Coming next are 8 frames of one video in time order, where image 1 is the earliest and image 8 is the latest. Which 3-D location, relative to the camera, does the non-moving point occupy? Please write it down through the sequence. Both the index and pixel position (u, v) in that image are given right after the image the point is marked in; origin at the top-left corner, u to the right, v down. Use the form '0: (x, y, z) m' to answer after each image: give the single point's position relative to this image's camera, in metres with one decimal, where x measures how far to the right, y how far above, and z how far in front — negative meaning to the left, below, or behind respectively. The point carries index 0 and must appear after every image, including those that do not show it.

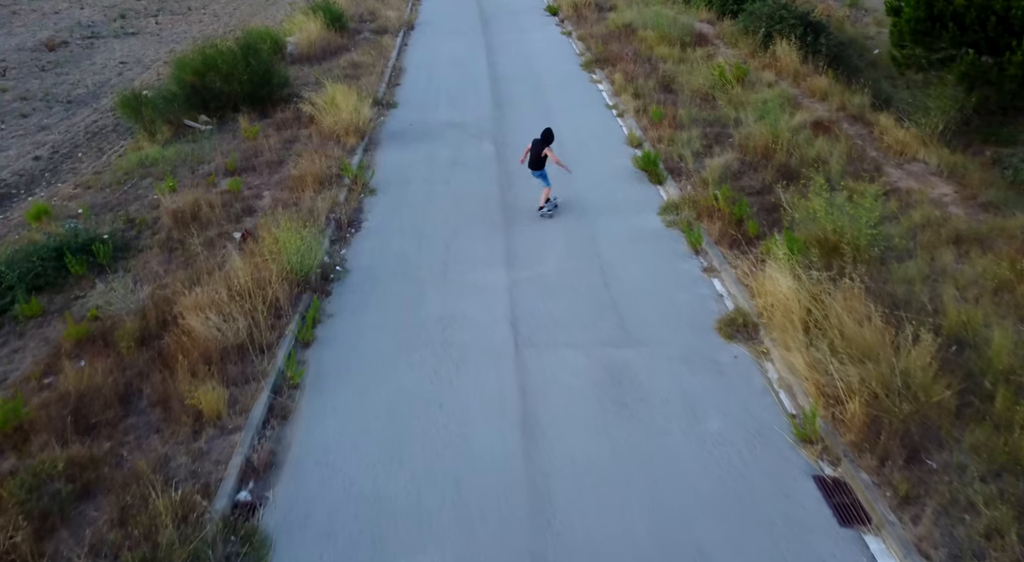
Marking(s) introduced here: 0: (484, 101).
0: (-0.5, +3.2, +12.2) m
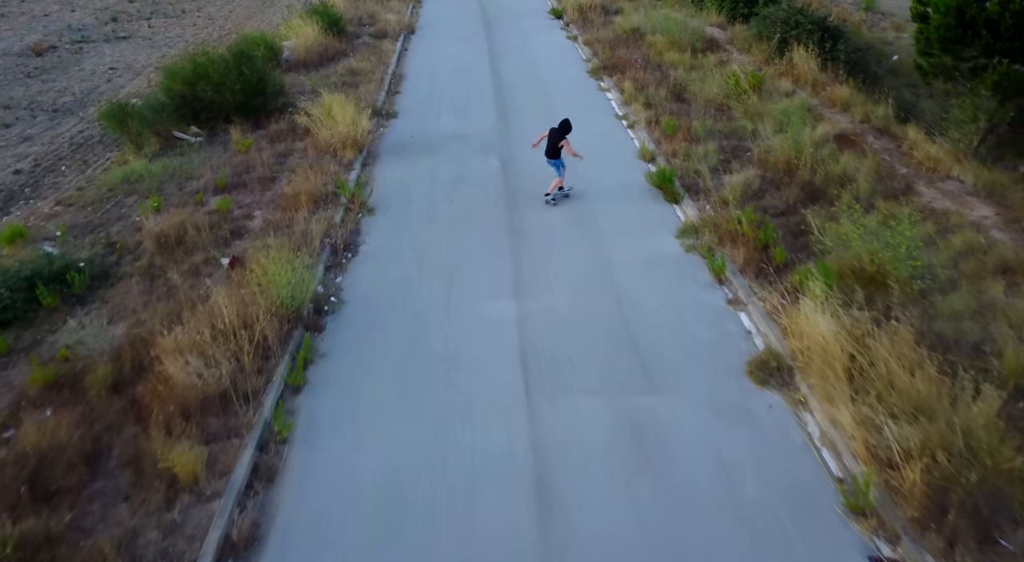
0: (-0.4, +2.9, +11.7) m
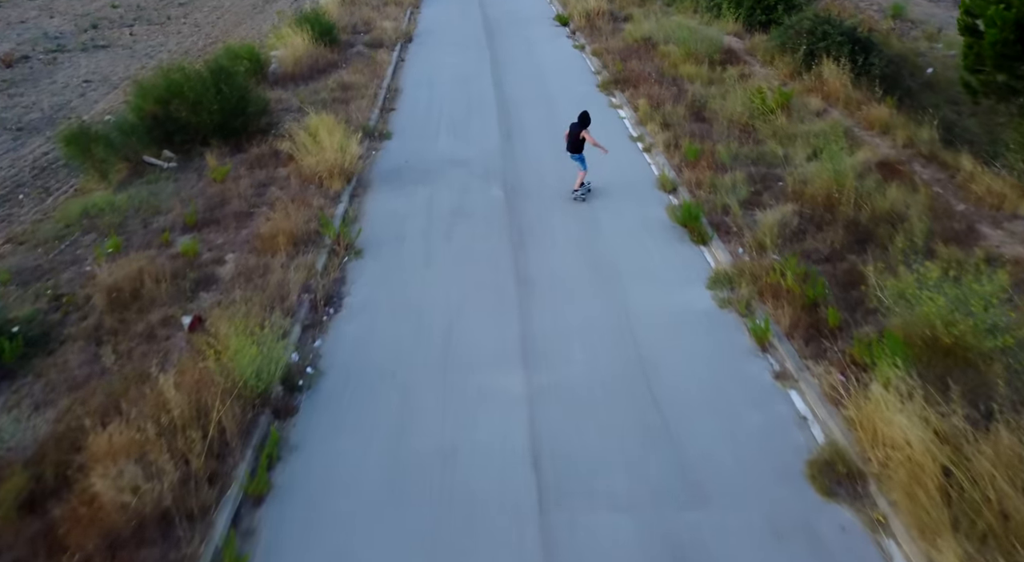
0: (-0.3, +2.4, +10.7) m
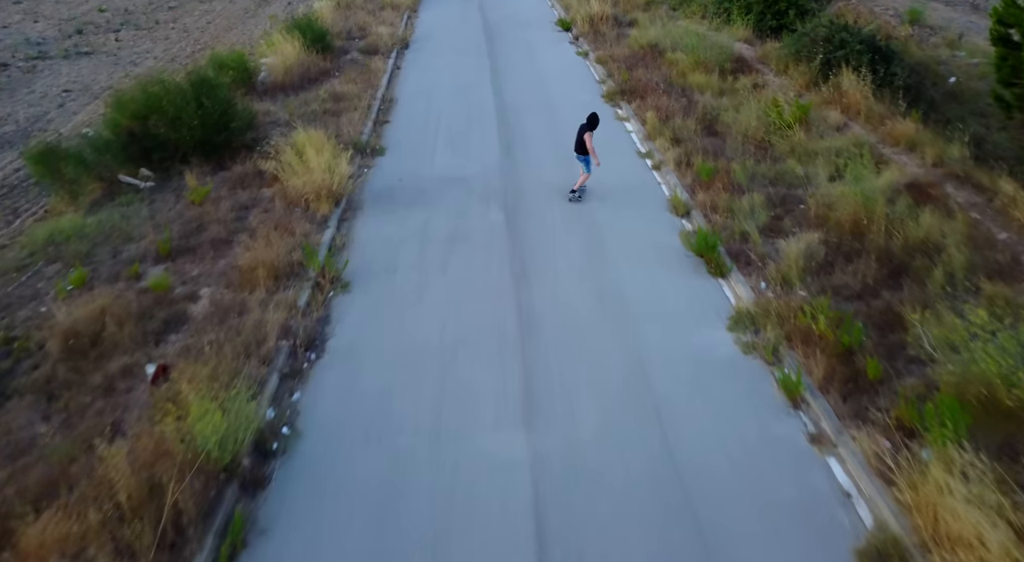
0: (-0.3, +2.0, +10.1) m
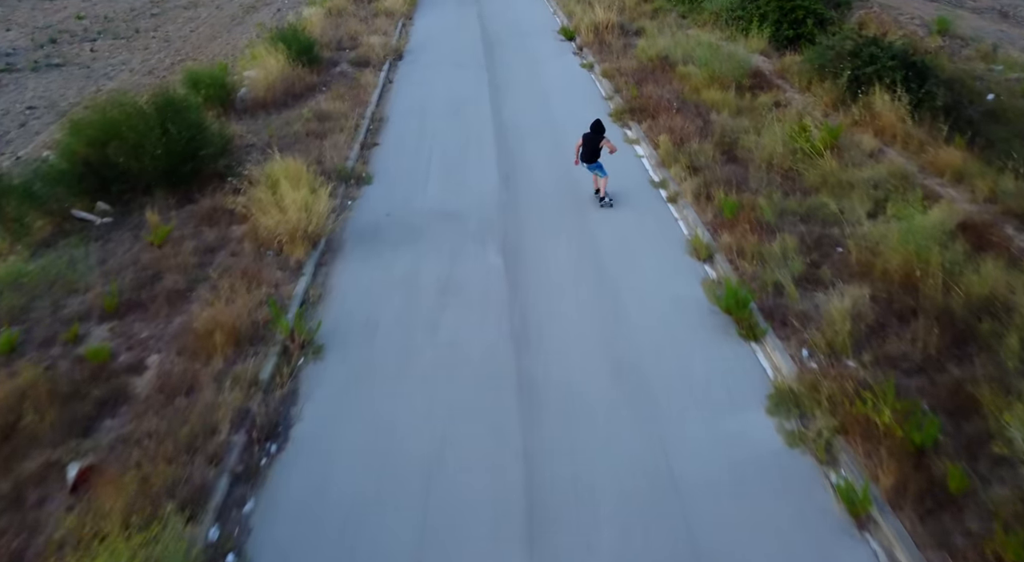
0: (-0.3, +1.5, +9.2) m
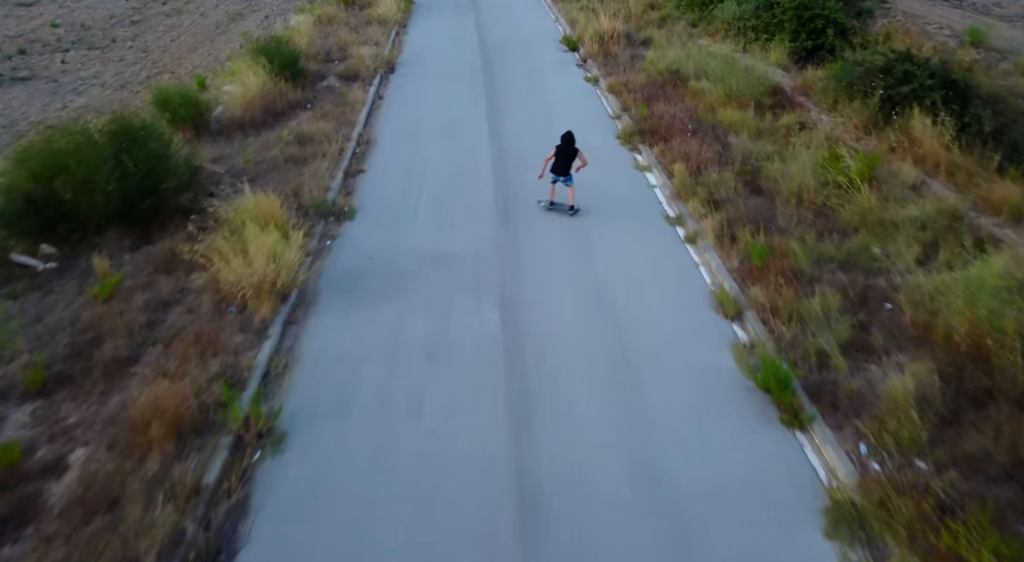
0: (-0.3, +0.9, +8.3) m
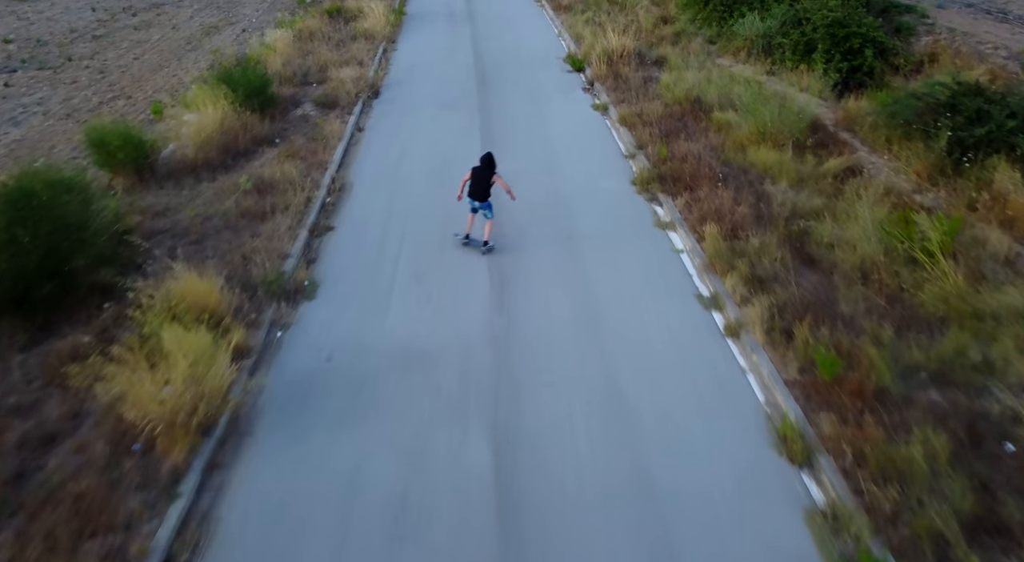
0: (-0.4, +0.1, +6.8) m
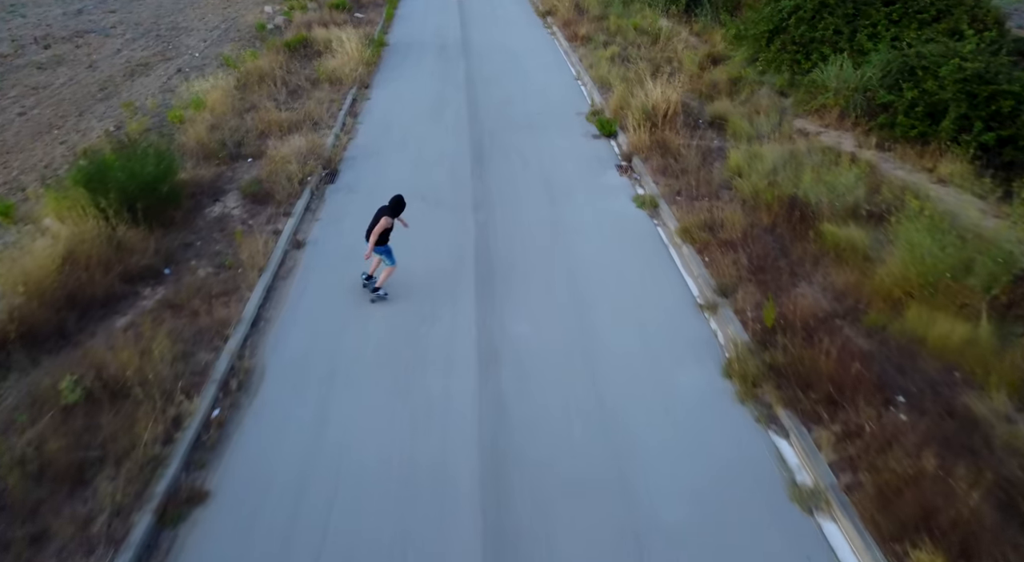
0: (-0.3, -1.9, +3.3) m
